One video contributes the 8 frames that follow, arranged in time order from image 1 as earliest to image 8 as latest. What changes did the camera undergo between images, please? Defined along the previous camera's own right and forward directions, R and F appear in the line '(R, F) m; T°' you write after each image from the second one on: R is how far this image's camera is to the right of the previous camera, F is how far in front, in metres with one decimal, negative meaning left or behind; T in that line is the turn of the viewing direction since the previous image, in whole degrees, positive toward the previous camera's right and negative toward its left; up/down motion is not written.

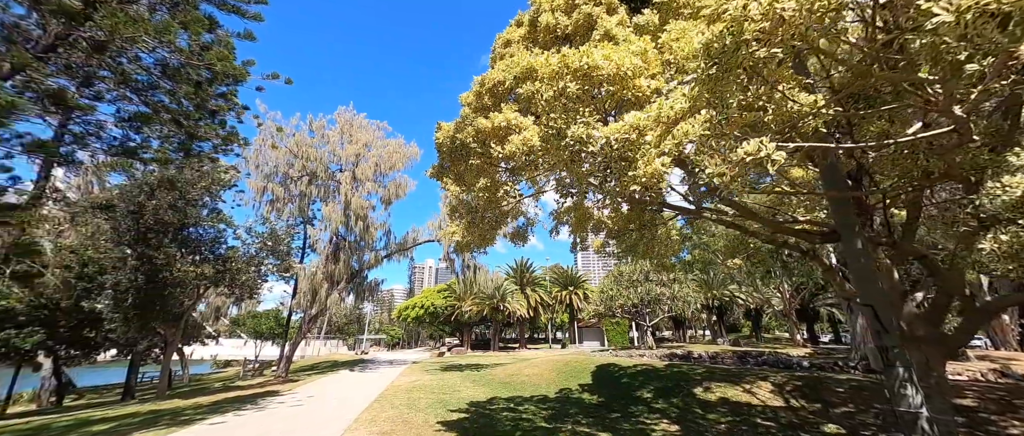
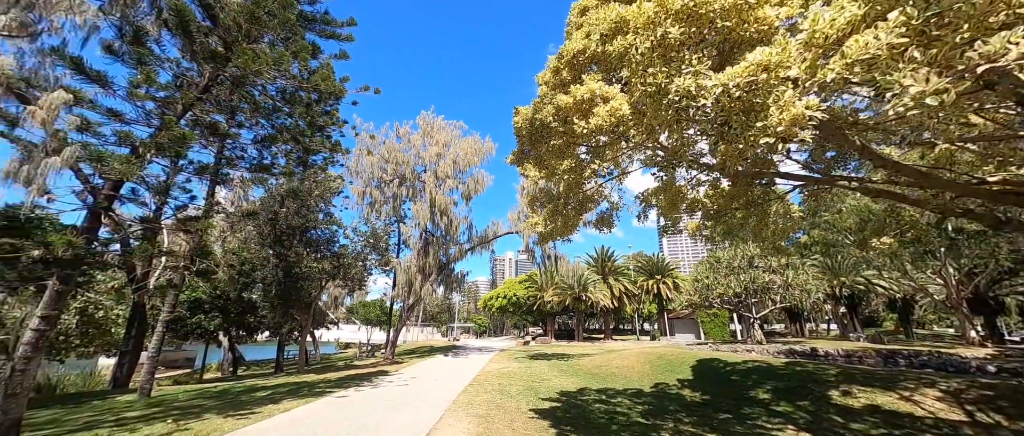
(0.0, +0.1) m; -13°
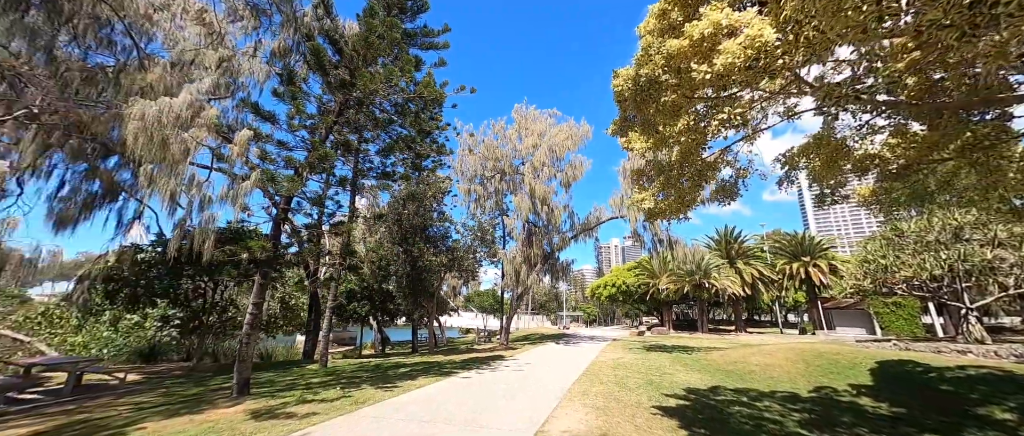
(0.0, +0.1) m; -16°
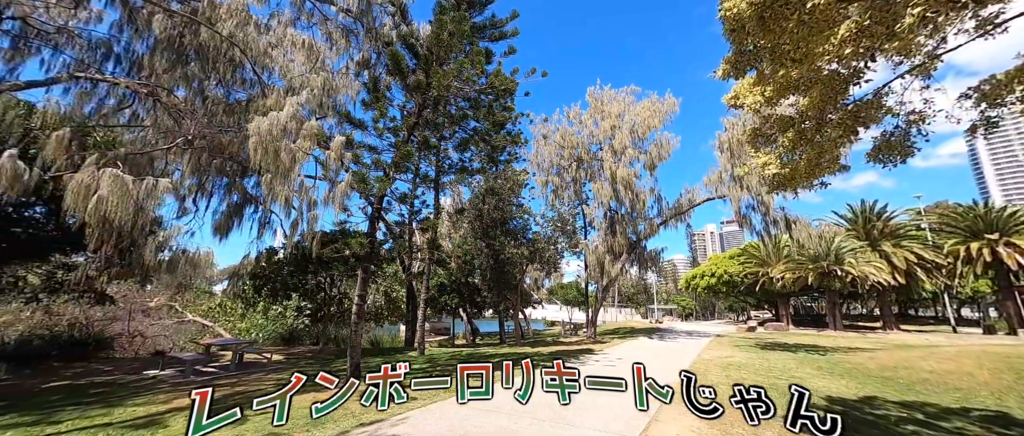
(0.0, +0.3) m; -13°
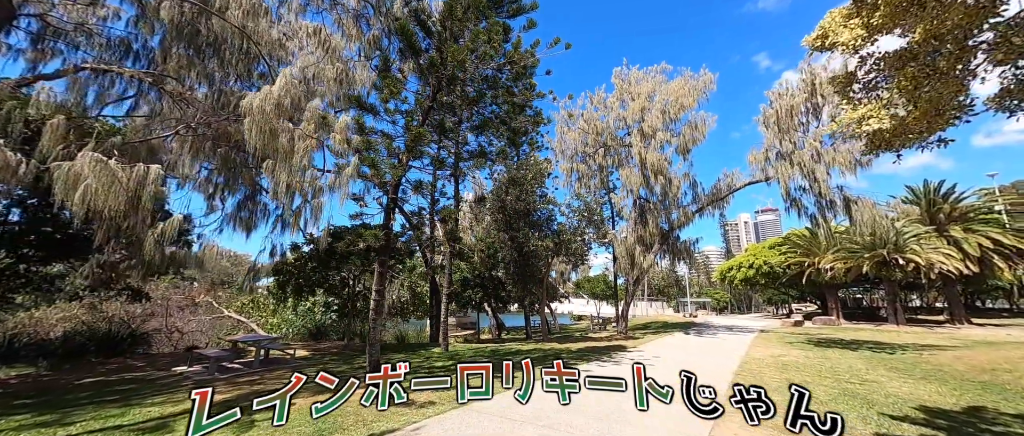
(0.0, +0.7) m; -4°
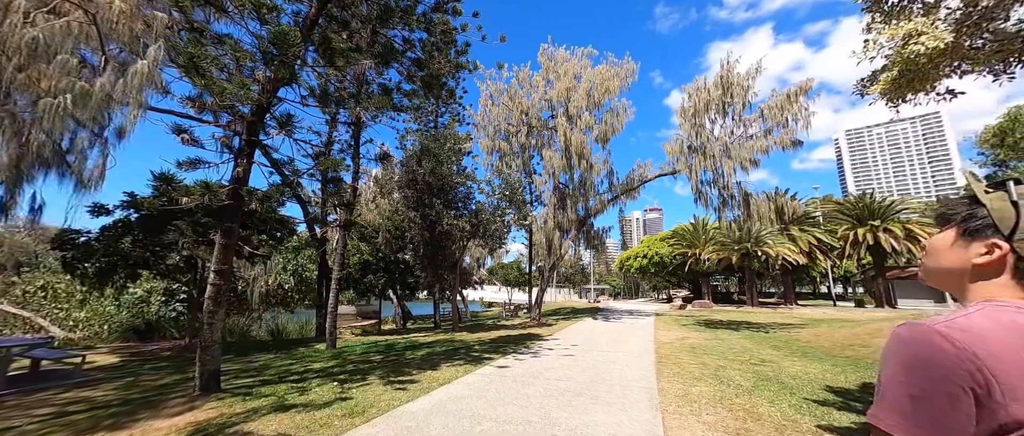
(0.0, +1.5) m; +14°
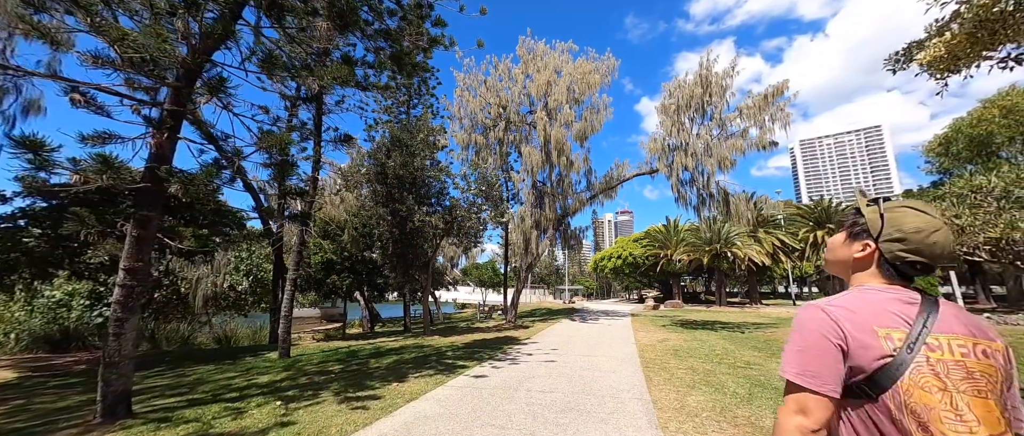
(-0.1, +0.7) m; +4°
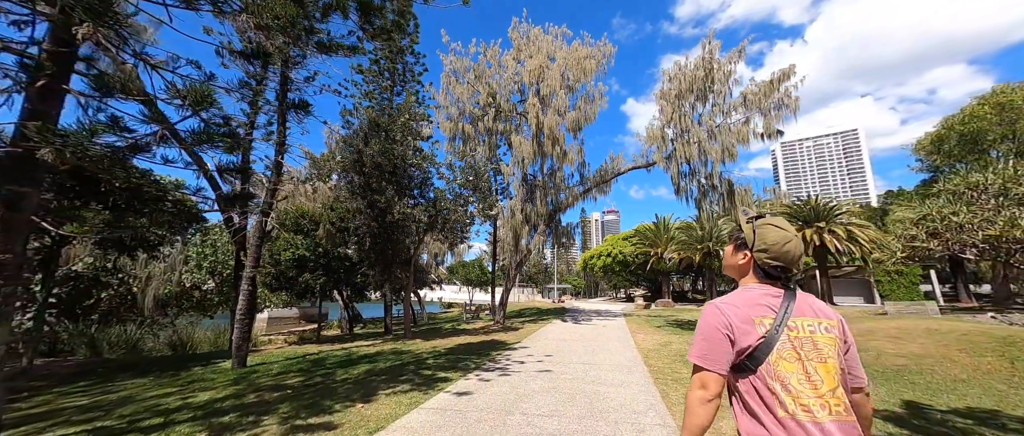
(-0.1, +1.0) m; +2°
